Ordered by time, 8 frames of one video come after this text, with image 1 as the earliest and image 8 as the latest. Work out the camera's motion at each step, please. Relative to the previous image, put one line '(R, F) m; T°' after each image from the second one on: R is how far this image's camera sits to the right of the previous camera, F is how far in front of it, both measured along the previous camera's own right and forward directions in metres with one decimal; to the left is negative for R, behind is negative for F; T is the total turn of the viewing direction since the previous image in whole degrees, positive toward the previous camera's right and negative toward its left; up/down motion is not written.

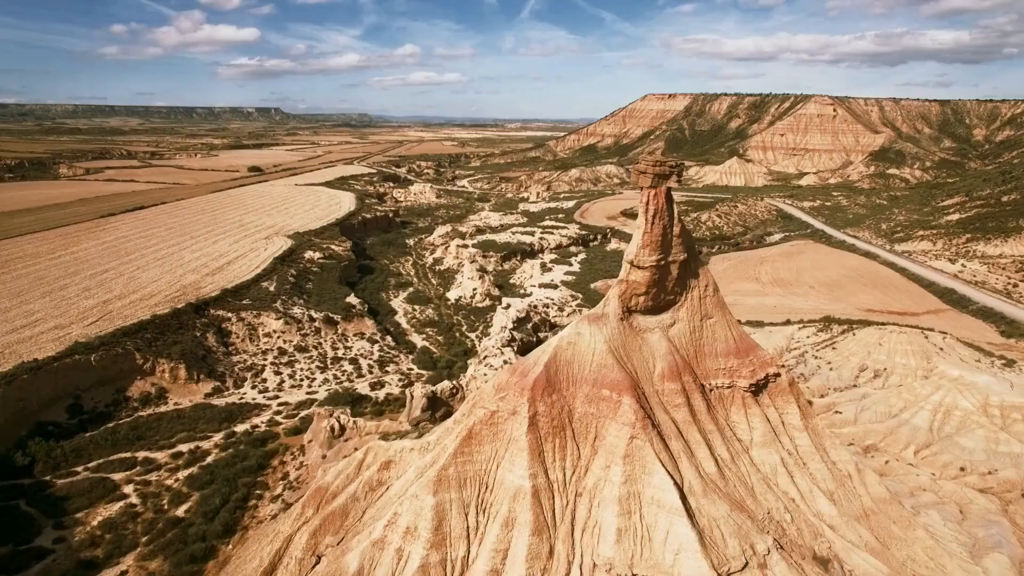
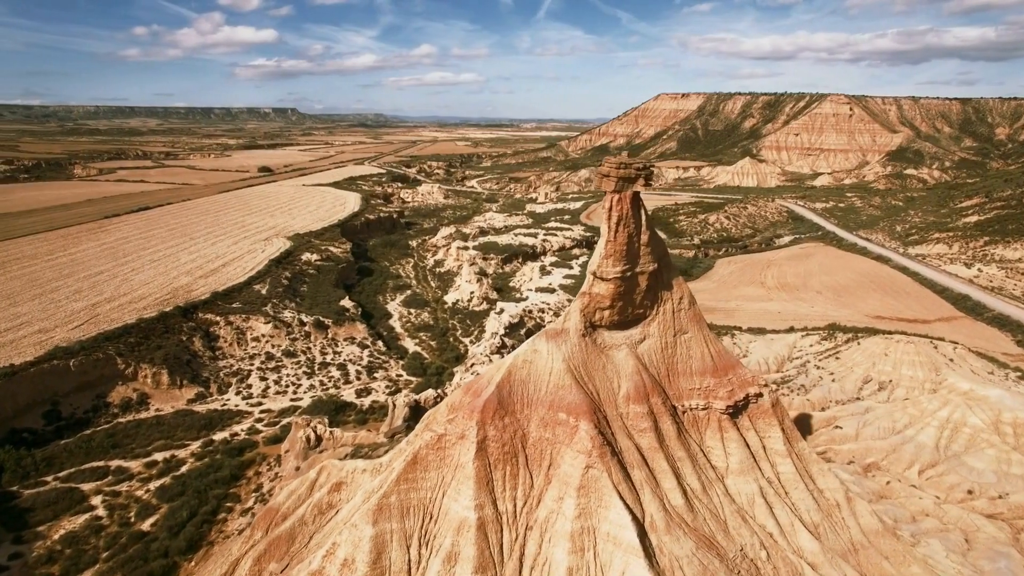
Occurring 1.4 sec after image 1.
(+1.2, +0.9) m; -1°
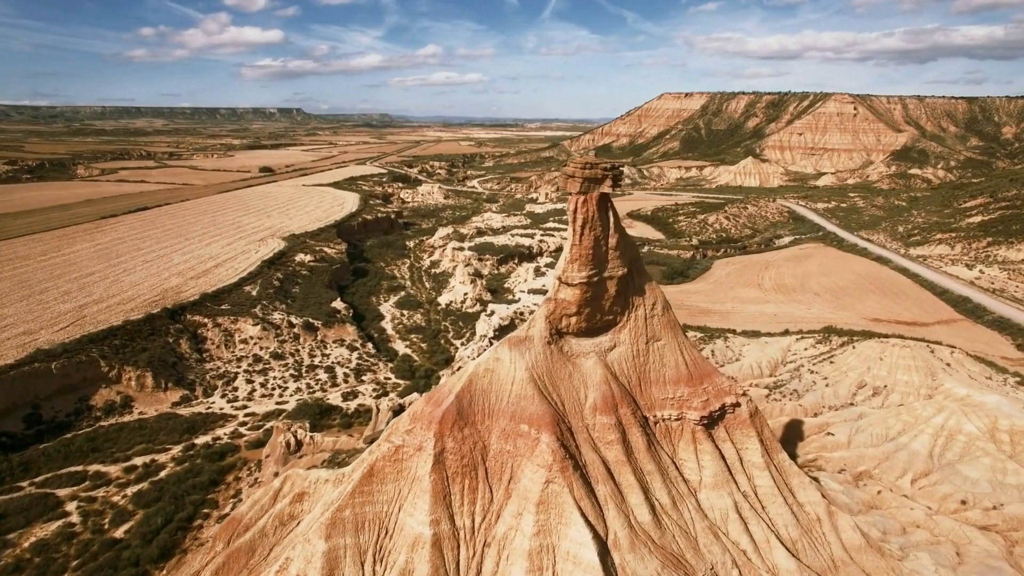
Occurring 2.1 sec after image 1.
(+0.8, +0.4) m; 0°
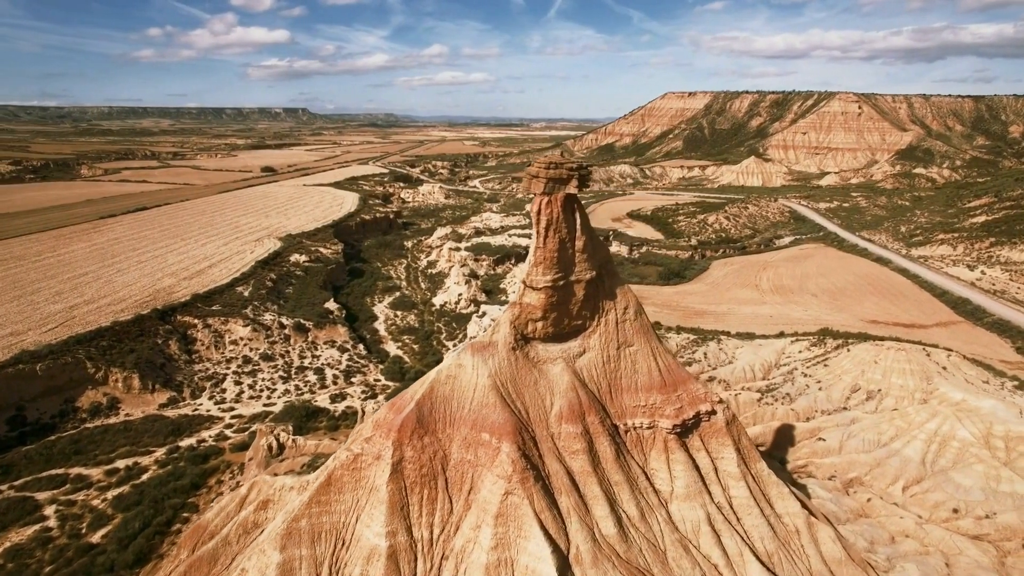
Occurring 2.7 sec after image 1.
(+0.7, +0.3) m; 0°
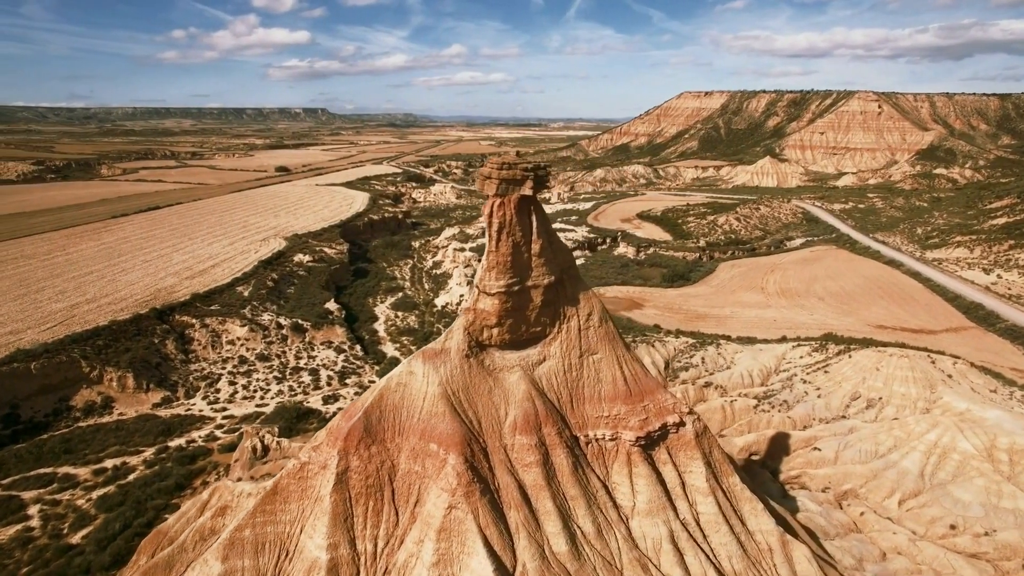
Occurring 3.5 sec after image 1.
(+1.1, +0.4) m; -2°
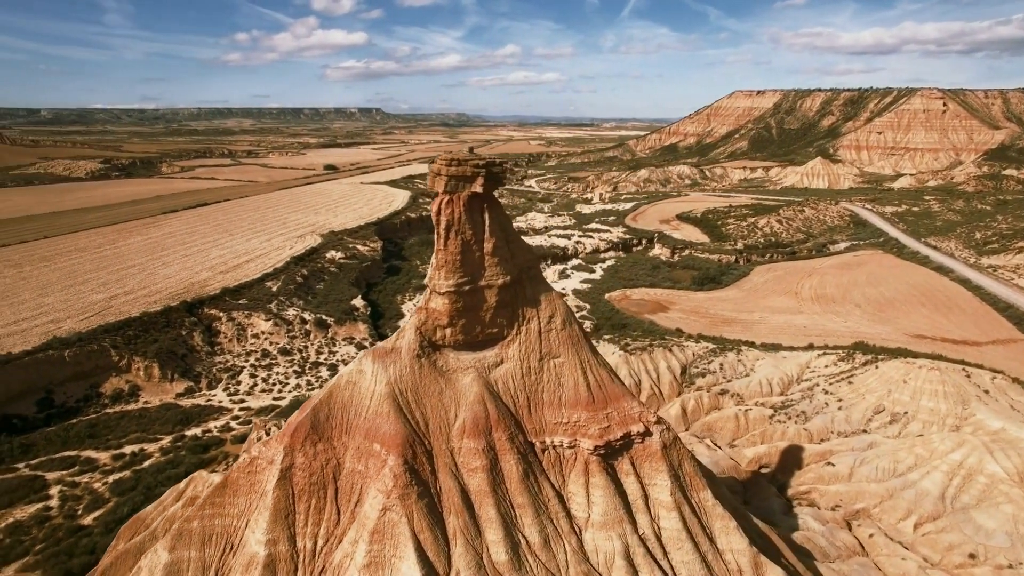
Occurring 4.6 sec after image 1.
(+1.5, +0.3) m; -4°
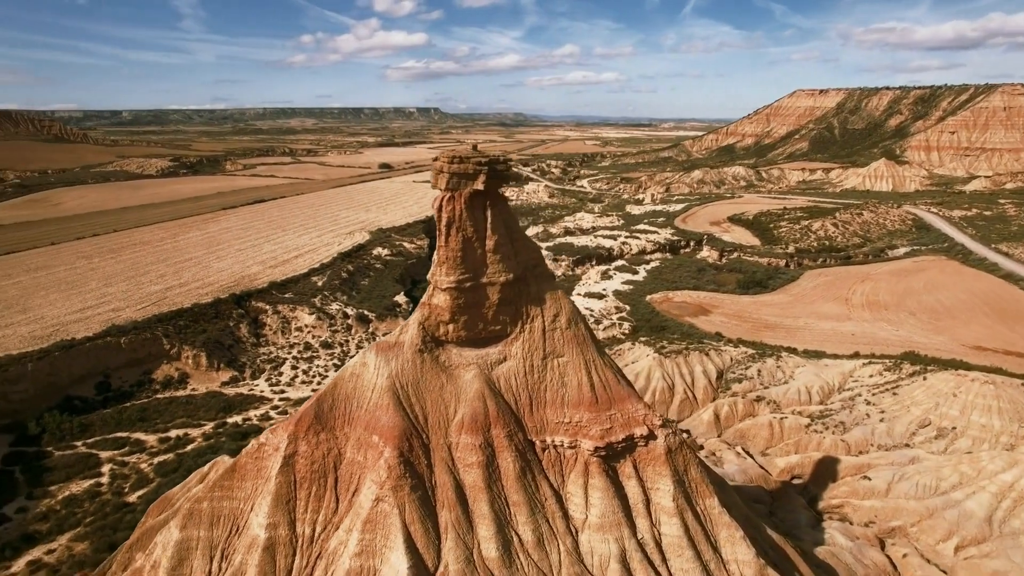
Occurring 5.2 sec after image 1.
(+0.8, 0.0) m; -5°
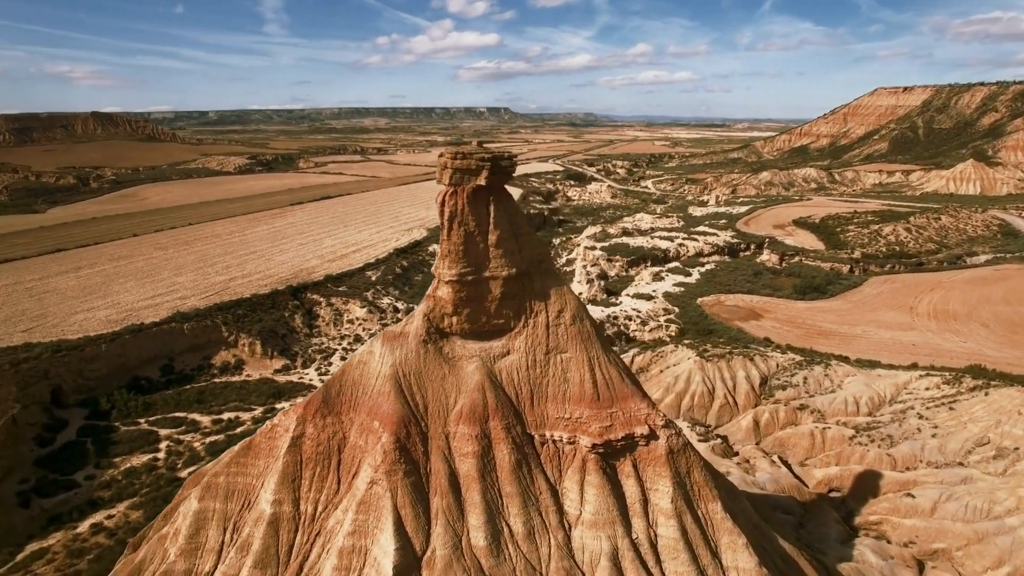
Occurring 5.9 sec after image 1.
(+1.0, -0.1) m; -6°
